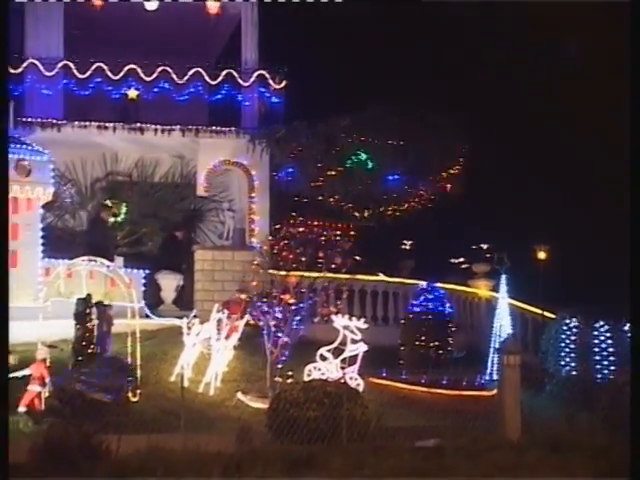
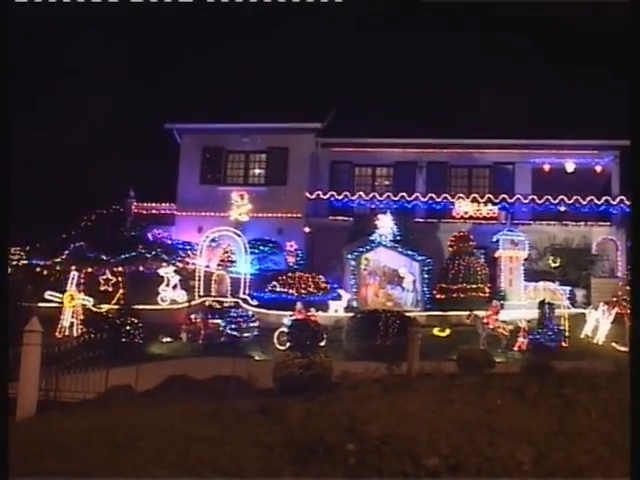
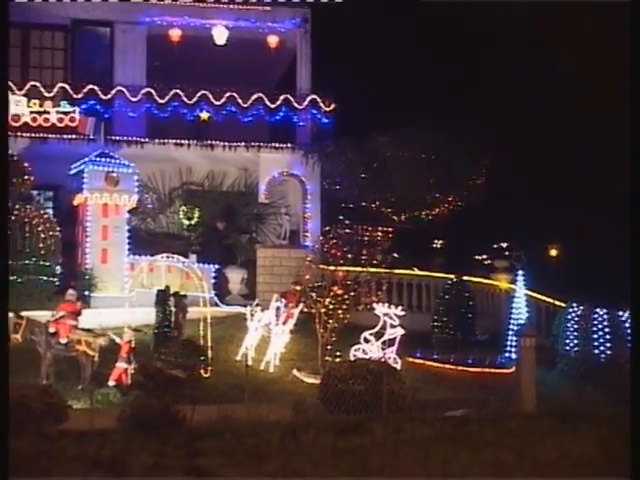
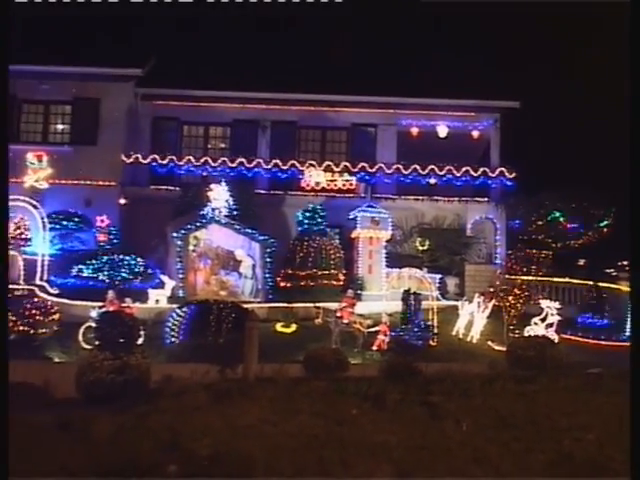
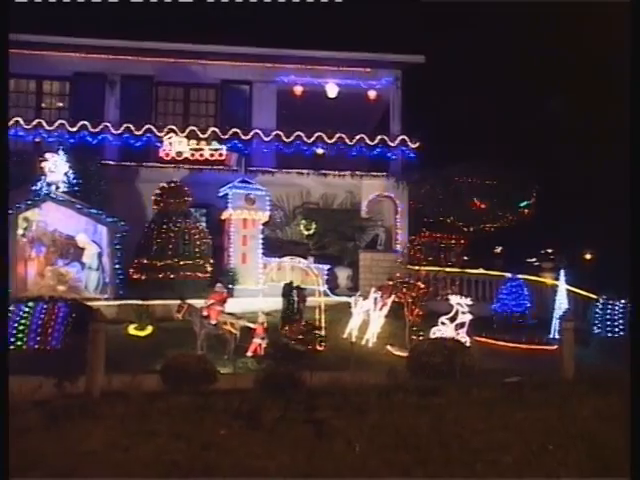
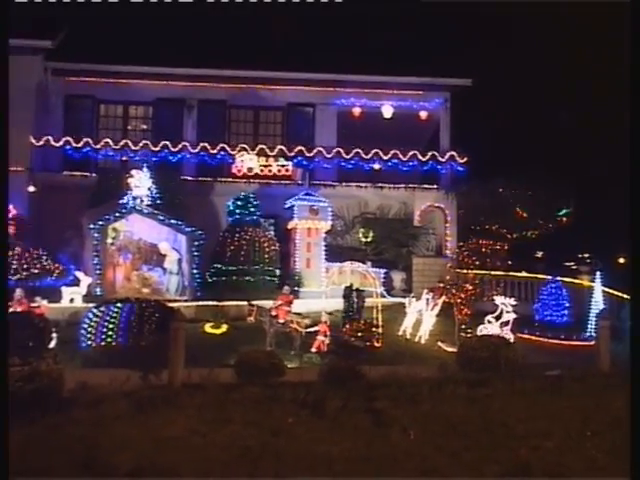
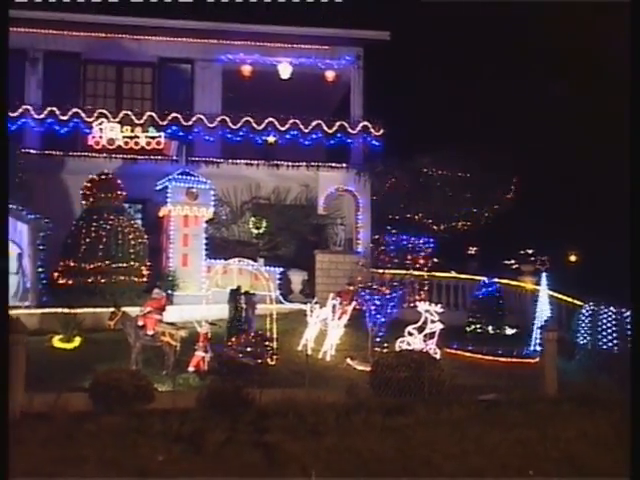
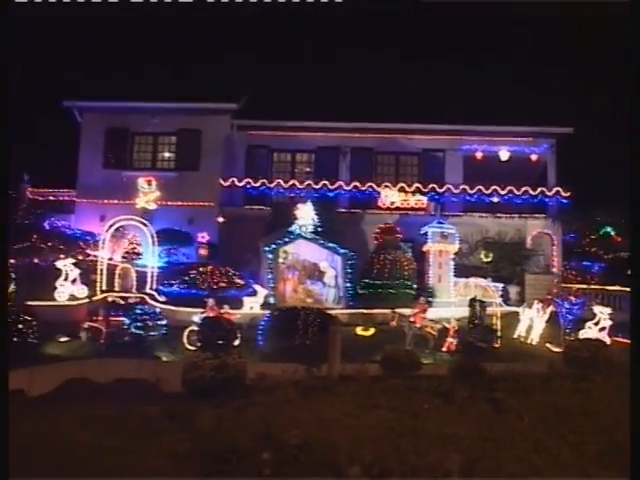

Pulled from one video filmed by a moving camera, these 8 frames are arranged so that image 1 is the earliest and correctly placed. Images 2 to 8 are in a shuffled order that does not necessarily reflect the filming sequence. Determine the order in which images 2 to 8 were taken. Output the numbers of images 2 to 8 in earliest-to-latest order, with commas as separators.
3, 7, 5, 6, 4, 8, 2
